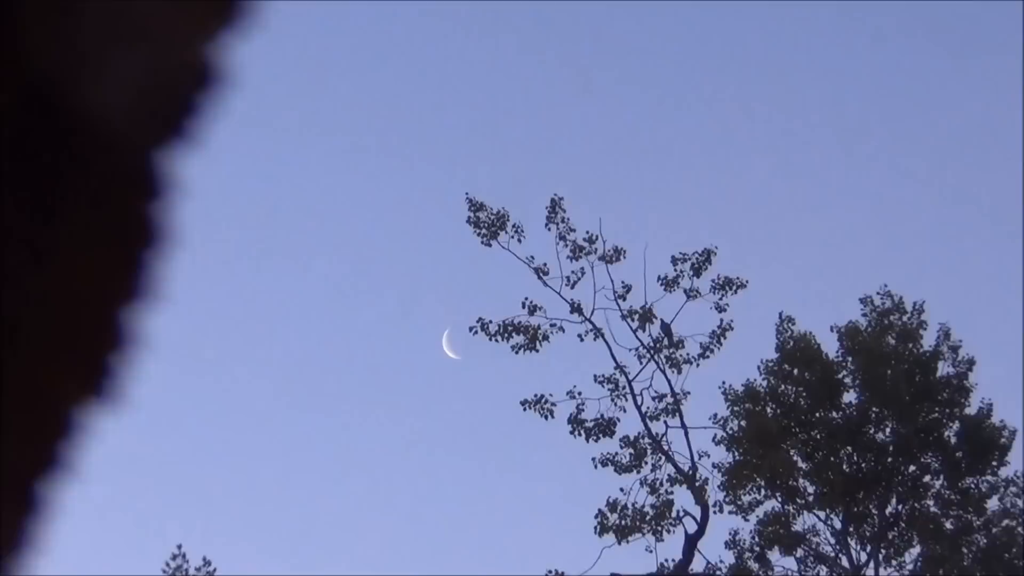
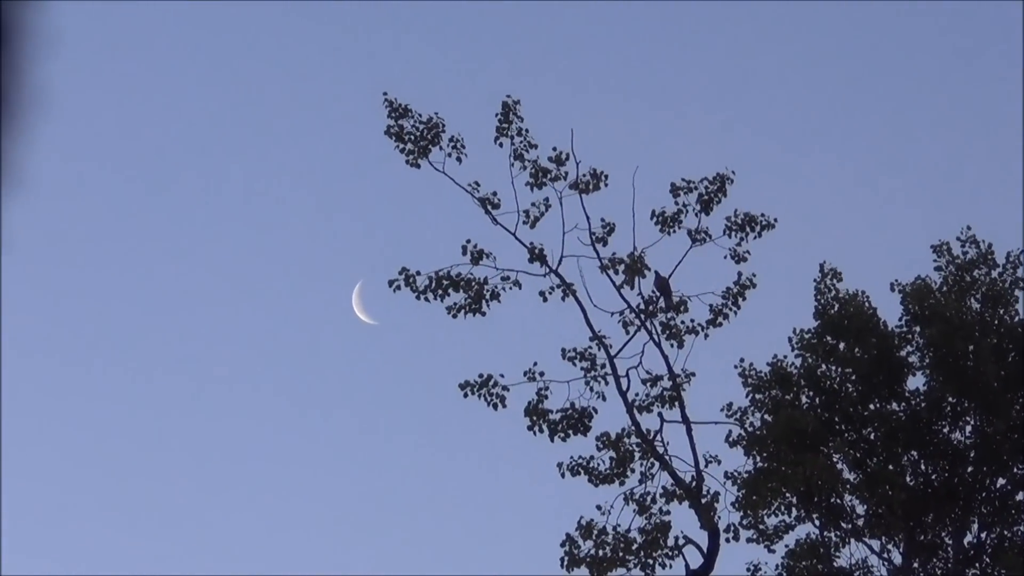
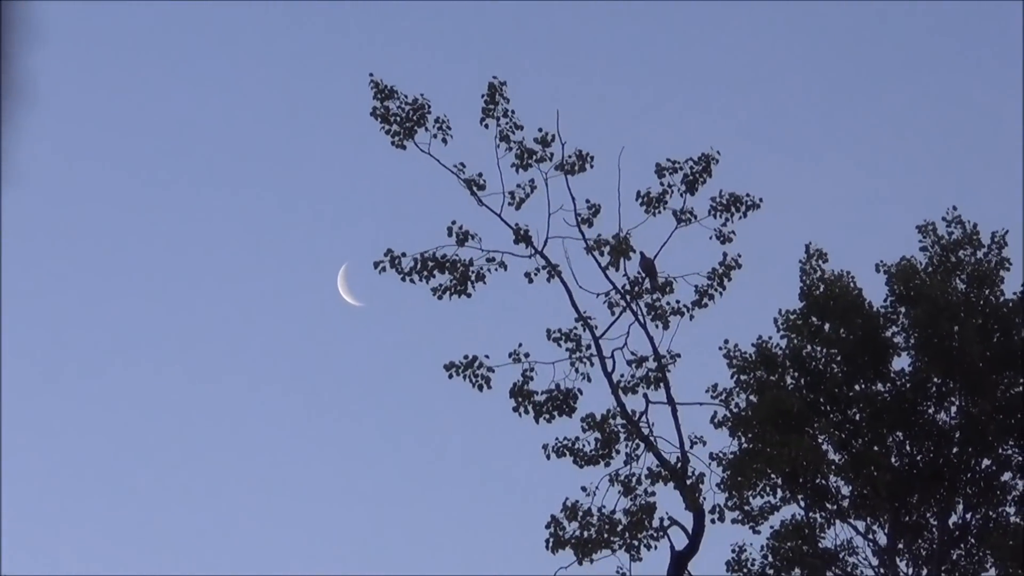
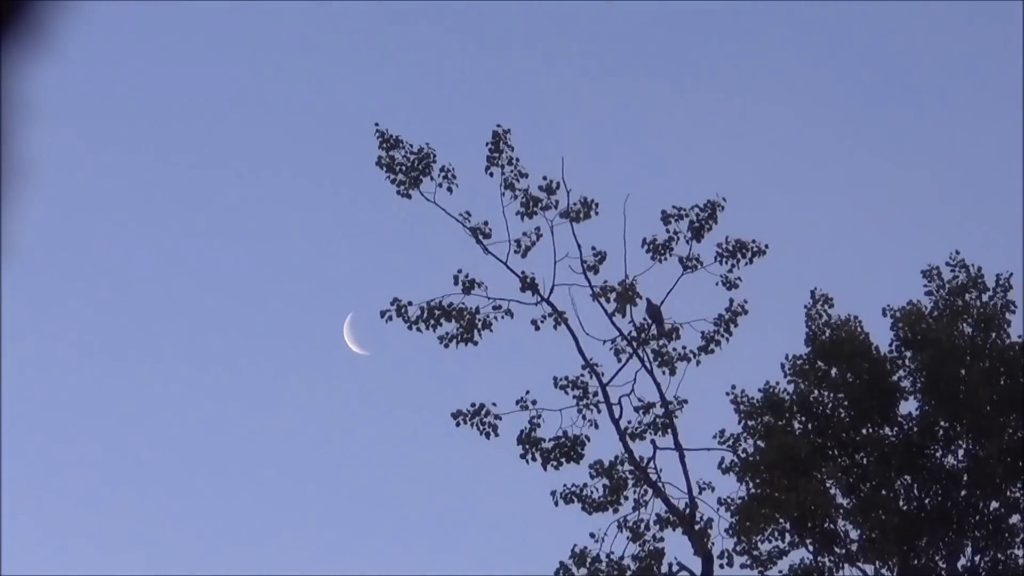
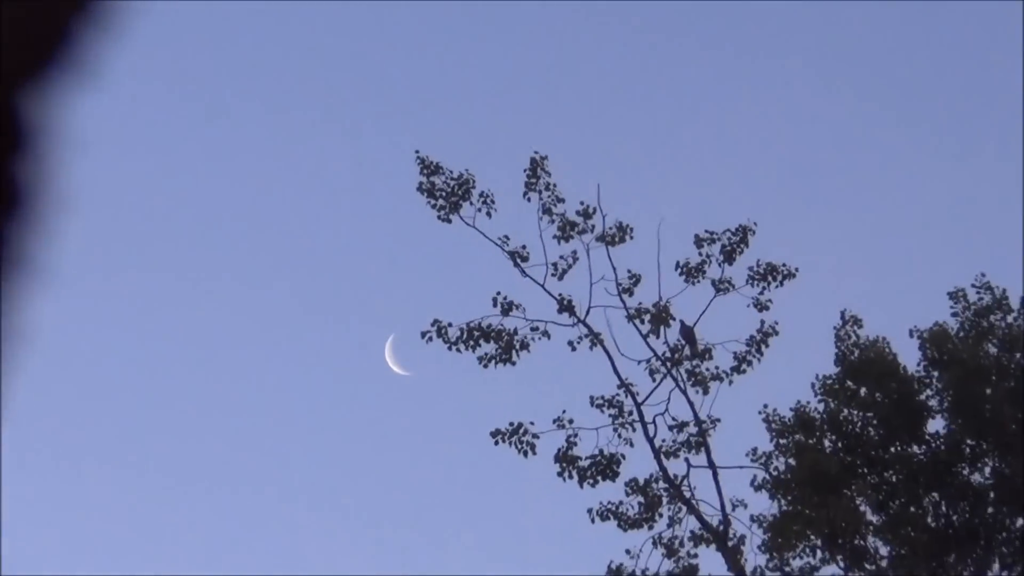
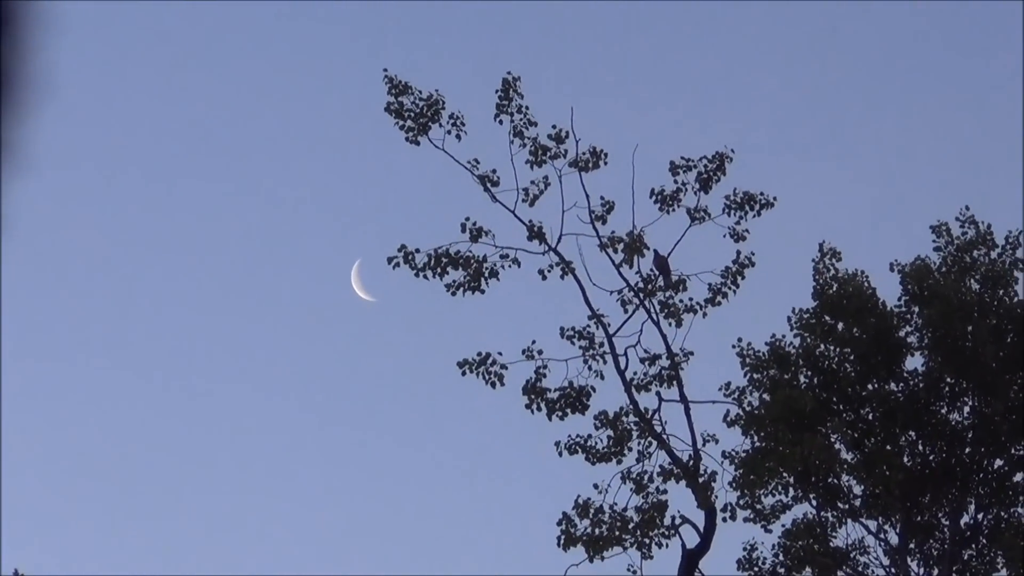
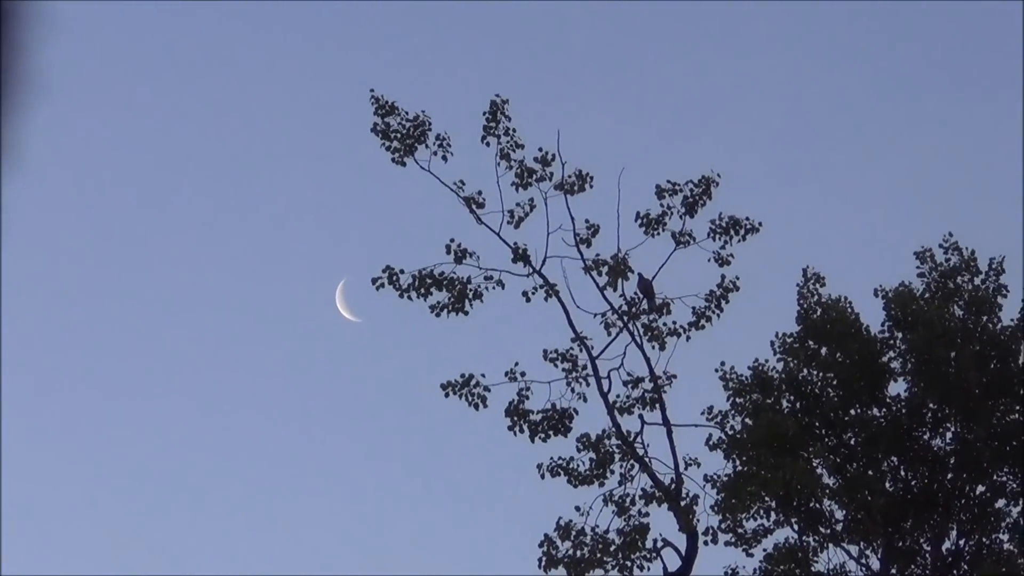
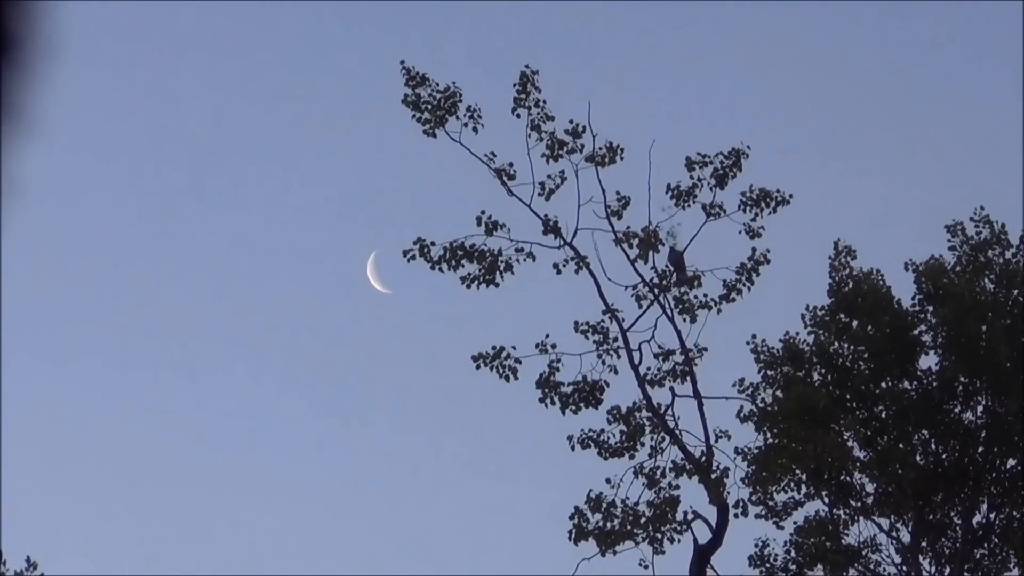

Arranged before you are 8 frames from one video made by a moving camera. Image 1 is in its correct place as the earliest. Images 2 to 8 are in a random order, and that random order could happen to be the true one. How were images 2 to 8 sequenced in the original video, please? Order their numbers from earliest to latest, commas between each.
5, 4, 3, 2, 6, 7, 8
